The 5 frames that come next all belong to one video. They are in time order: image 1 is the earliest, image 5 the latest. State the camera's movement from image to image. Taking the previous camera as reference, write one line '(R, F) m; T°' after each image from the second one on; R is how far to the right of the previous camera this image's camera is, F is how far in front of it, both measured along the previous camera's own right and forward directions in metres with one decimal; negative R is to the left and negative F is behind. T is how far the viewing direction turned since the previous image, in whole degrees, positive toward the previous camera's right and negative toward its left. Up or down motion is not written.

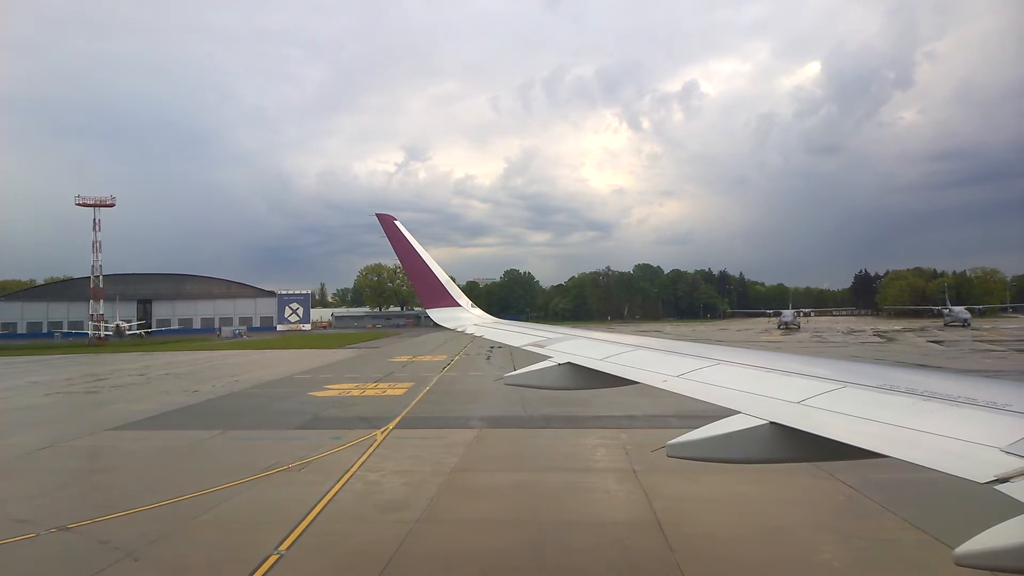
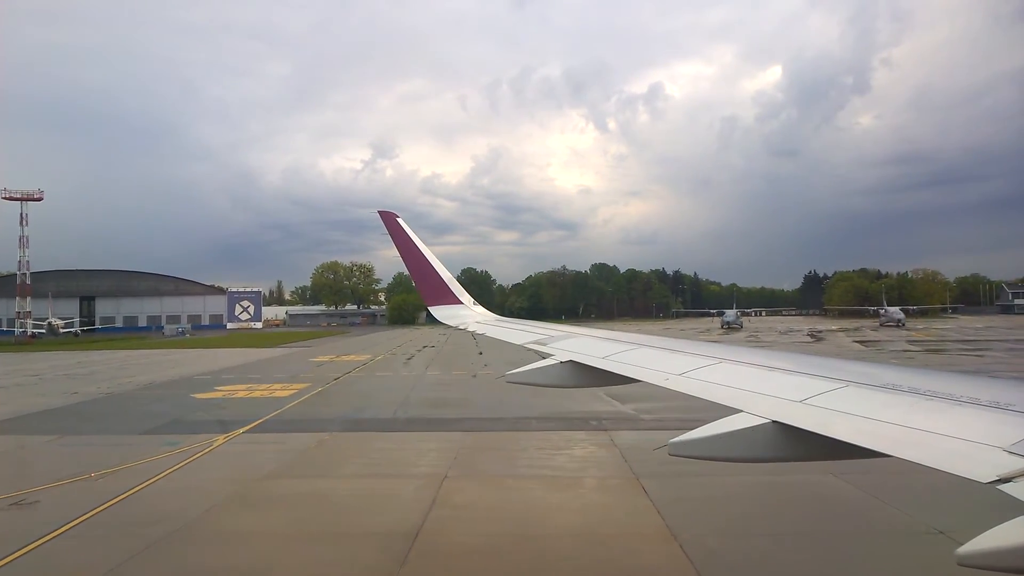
(+2.0, +0.2) m; +3°
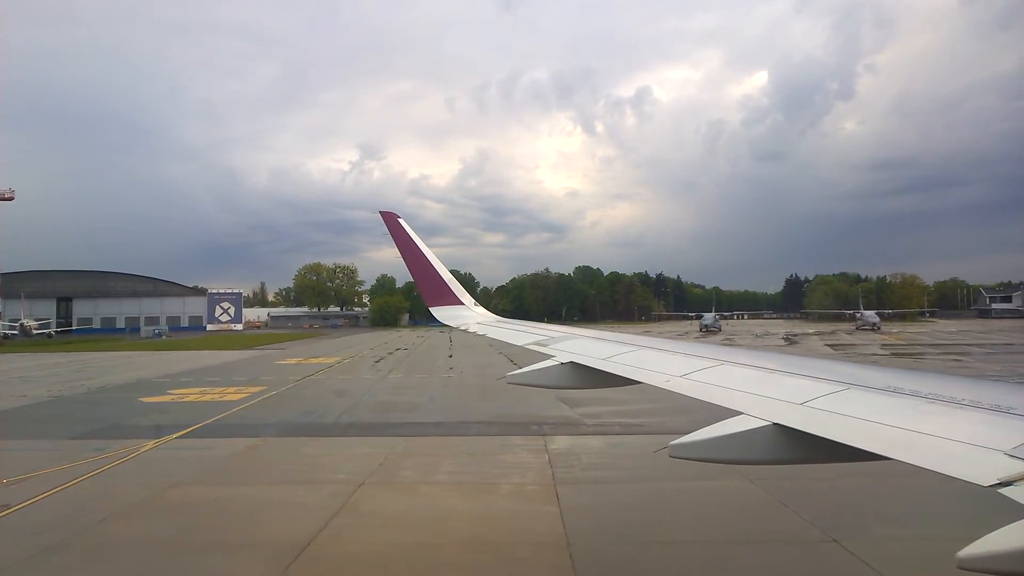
(+0.8, +0.1) m; +1°
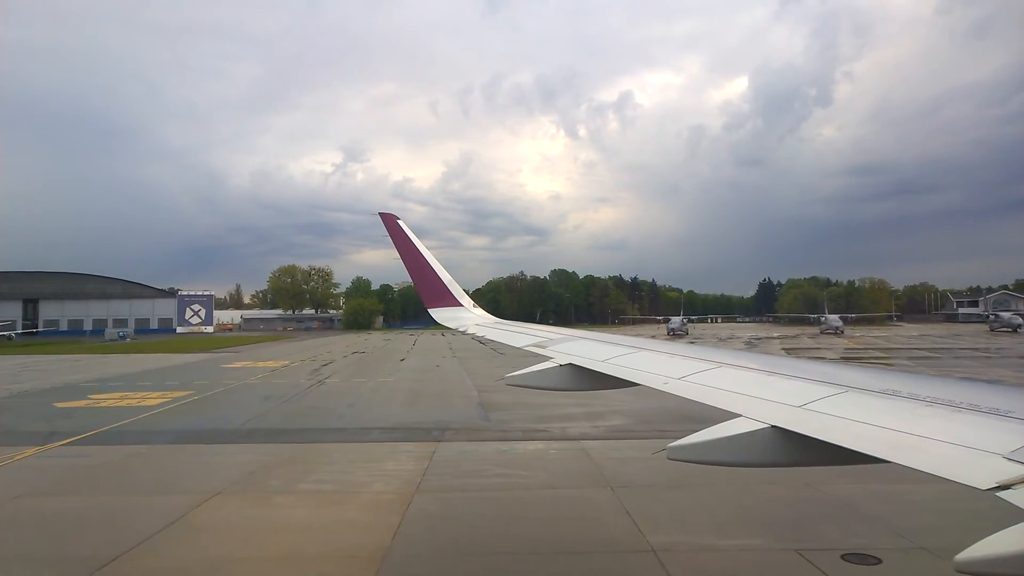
(+1.4, +0.1) m; +1°
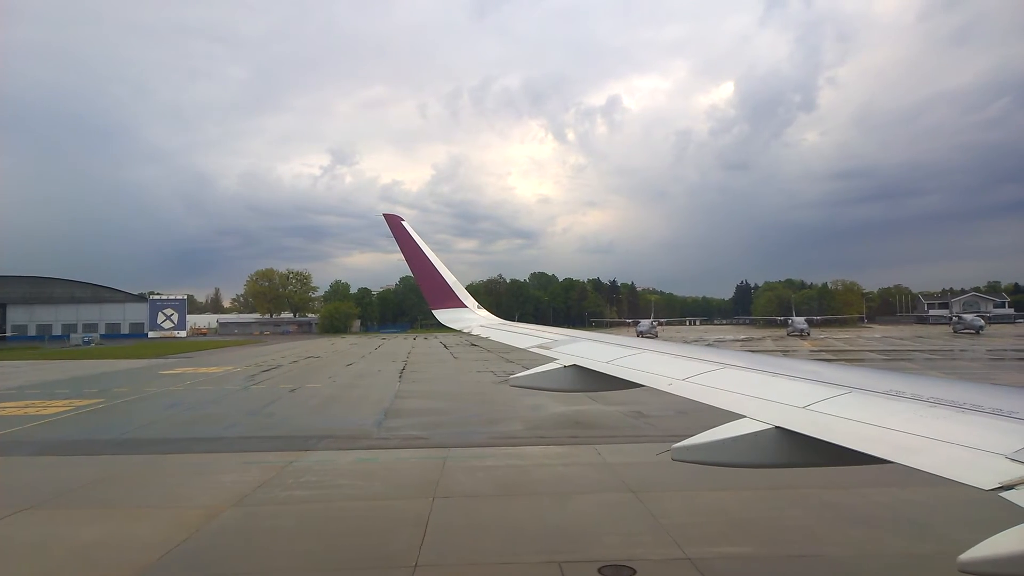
(+1.9, +0.2) m; +1°
